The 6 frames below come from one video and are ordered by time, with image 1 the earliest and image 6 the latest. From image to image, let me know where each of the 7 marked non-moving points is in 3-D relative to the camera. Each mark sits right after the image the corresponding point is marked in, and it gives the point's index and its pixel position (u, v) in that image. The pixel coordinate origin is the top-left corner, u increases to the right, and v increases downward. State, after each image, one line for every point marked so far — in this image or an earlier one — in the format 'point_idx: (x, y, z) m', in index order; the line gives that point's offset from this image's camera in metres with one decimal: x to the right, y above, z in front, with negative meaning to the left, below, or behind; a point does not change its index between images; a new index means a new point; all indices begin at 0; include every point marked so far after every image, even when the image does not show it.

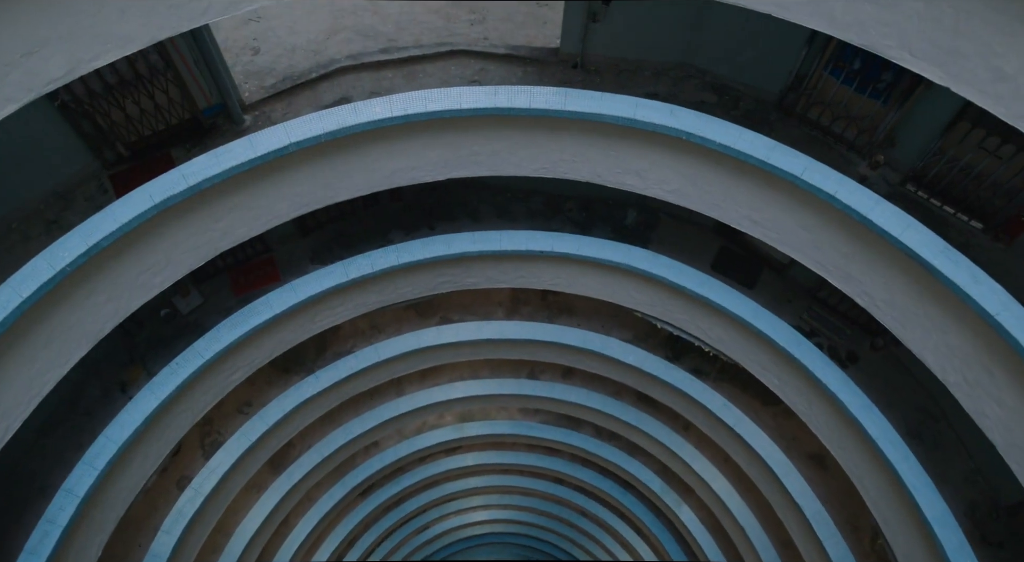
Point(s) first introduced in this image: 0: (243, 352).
0: (-6.2, -1.7, +15.8) m
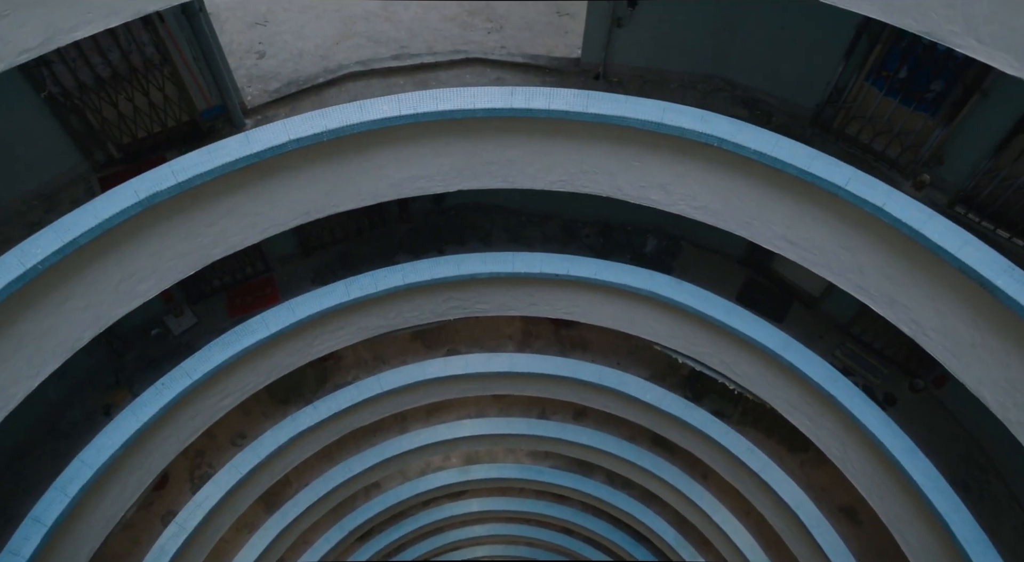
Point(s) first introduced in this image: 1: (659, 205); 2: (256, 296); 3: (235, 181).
0: (-6.0, -2.0, +14.8) m
1: (+2.6, +1.3, +12.1) m
2: (-6.3, -0.3, +16.7) m
3: (-4.3, +1.6, +10.5) m
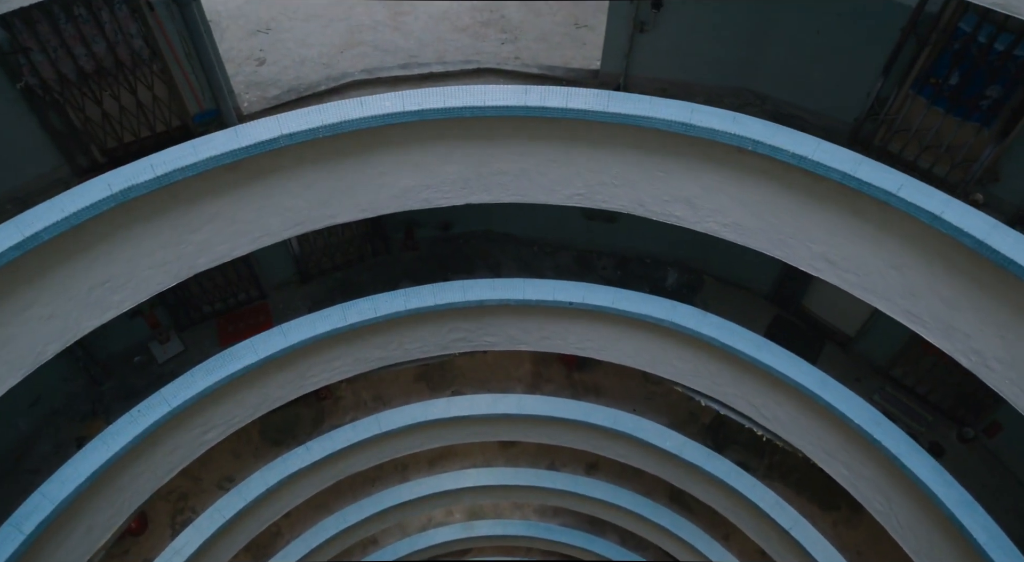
0: (-5.8, -2.5, +13.6) m
1: (+2.8, +0.9, +11.1) m
2: (-6.1, -1.0, +15.6) m
3: (-4.1, +1.4, +9.6) m
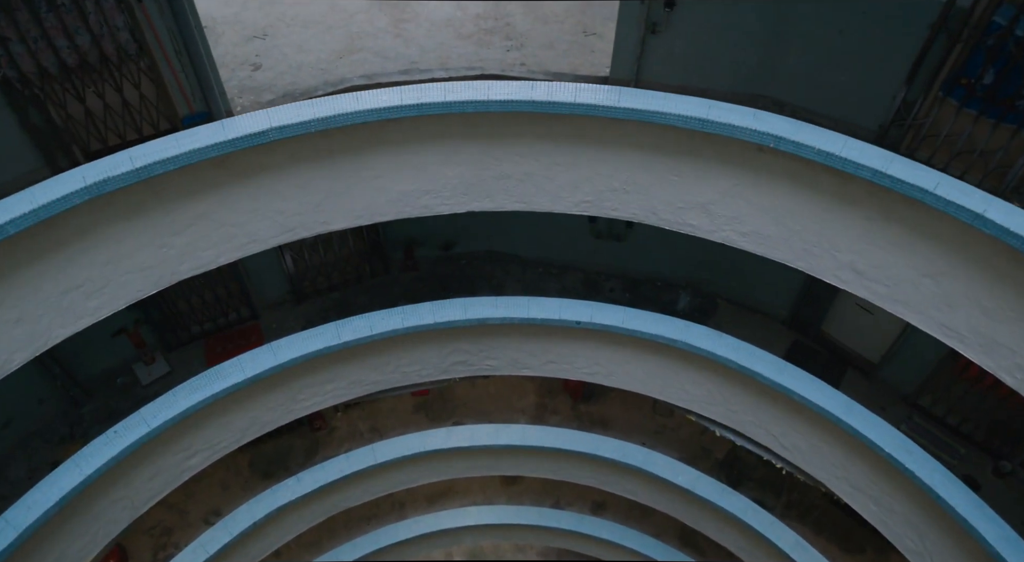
0: (-5.8, -2.8, +12.8) m
1: (+2.9, +0.7, +10.4) m
2: (-6.0, -1.4, +14.9) m
3: (-4.0, +1.4, +9.0) m
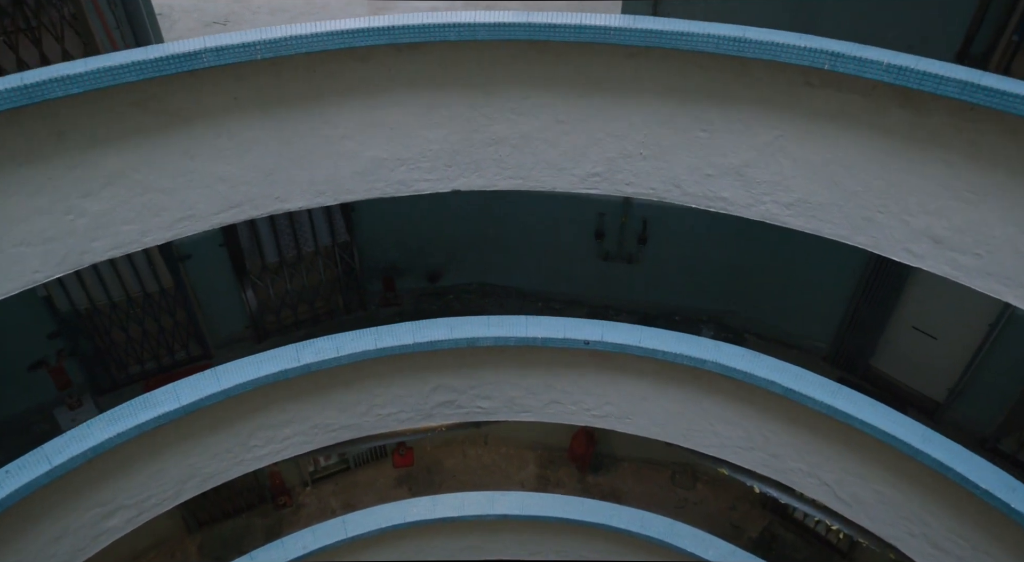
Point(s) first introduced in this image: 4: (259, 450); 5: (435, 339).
0: (-5.8, -3.0, +10.3) m
1: (+2.8, +0.9, +8.5) m
2: (-6.1, -1.9, +12.6) m
3: (-4.1, +1.7, +7.2) m
4: (-4.3, -2.8, +11.4) m
5: (-1.2, -0.9, +10.7) m
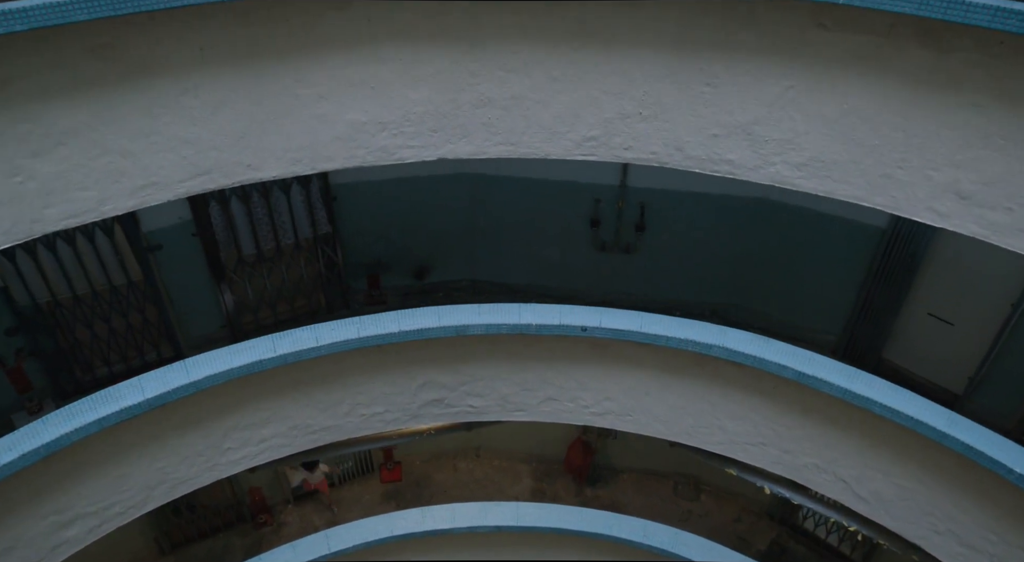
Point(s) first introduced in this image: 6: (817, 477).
0: (-5.9, -2.8, +9.4) m
1: (+2.7, +1.3, +8.0) m
2: (-6.2, -1.9, +11.8) m
3: (-4.2, +2.1, +6.6) m
4: (-4.3, -2.7, +10.5) m
5: (-1.3, -0.7, +10.0) m
6: (+4.7, -3.0, +10.5) m
